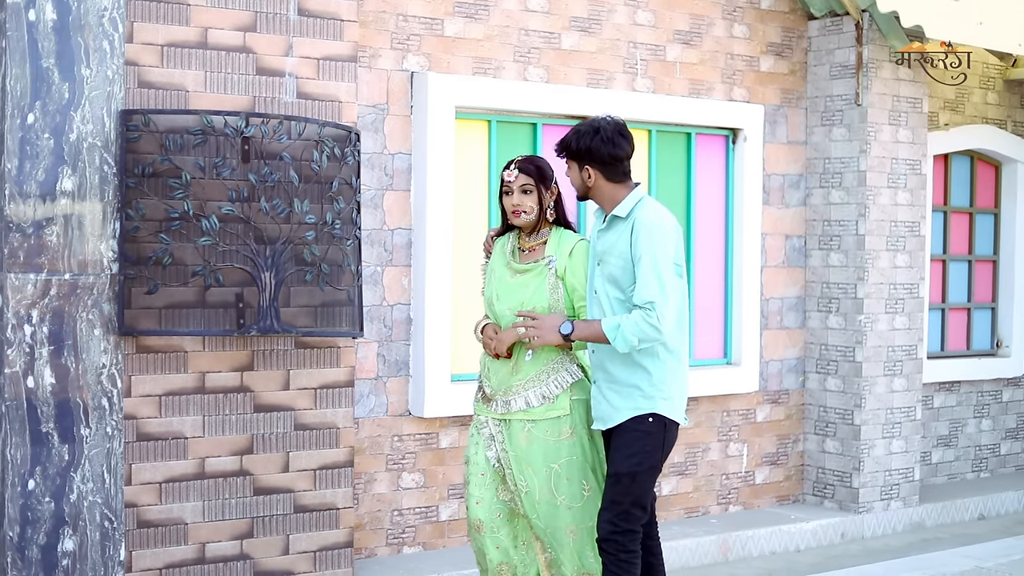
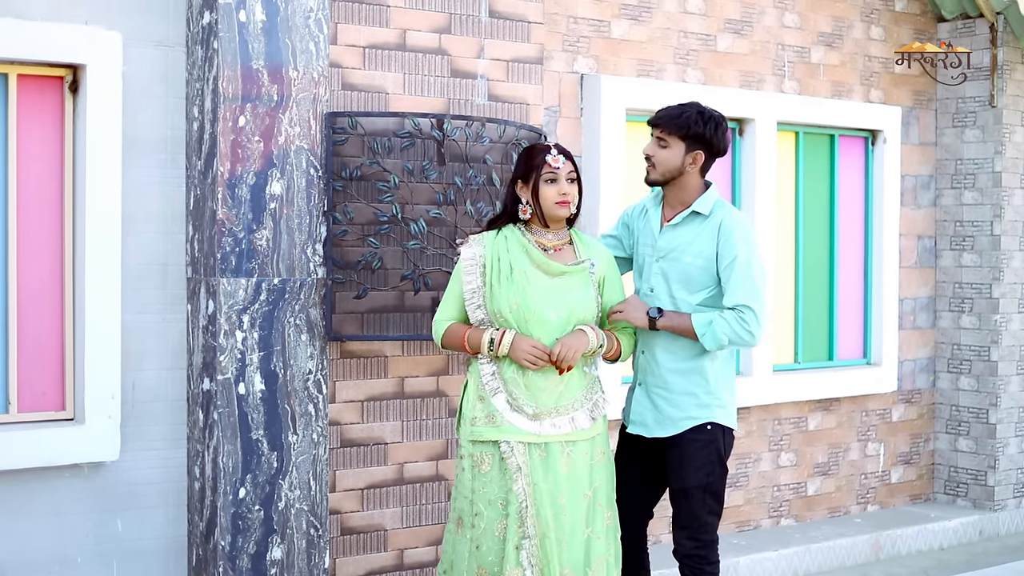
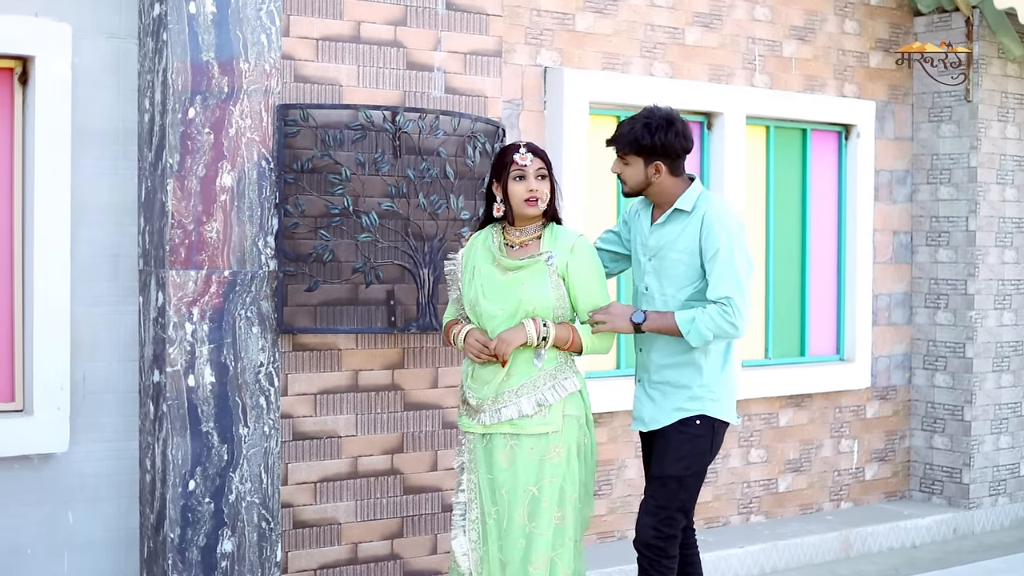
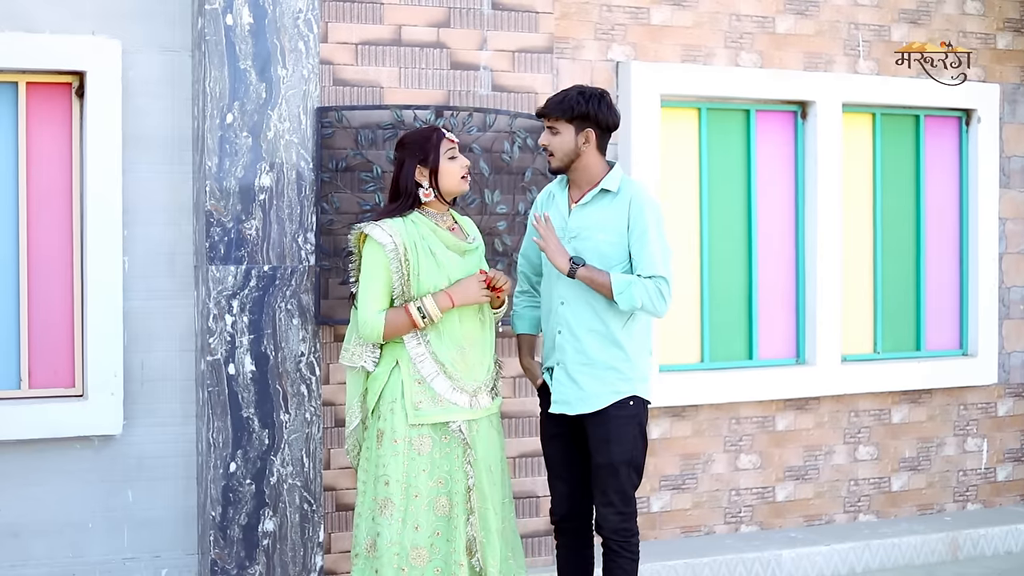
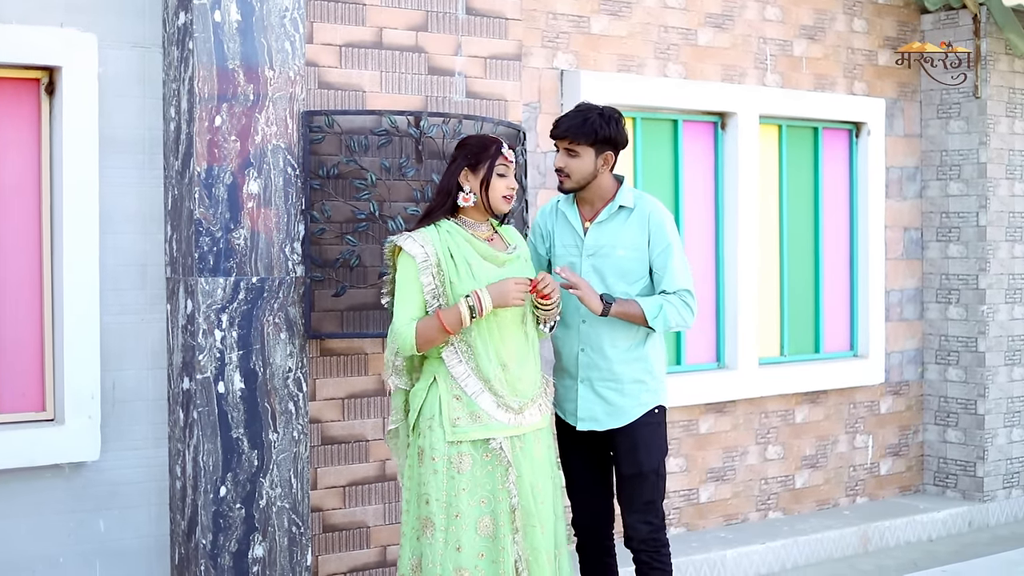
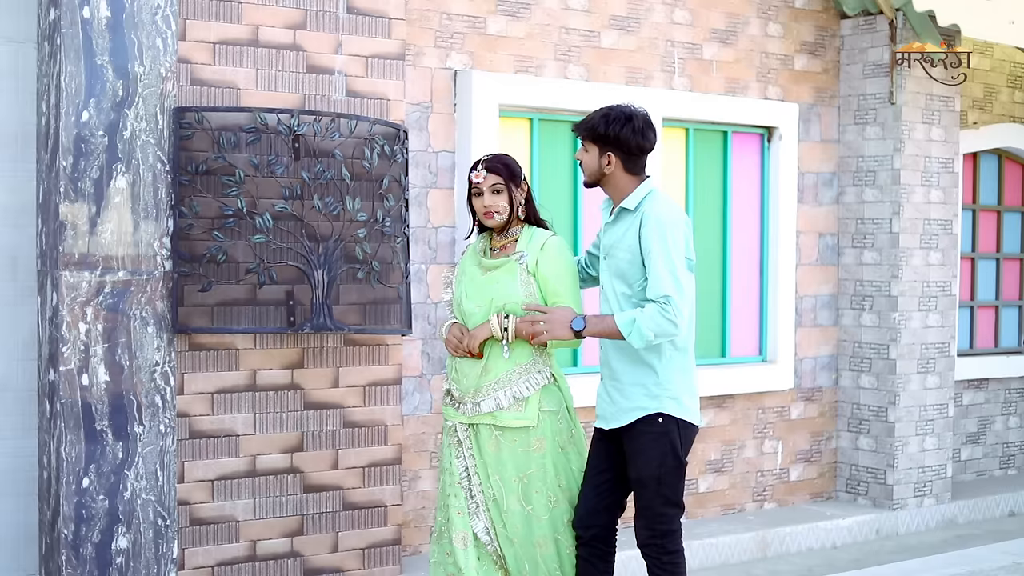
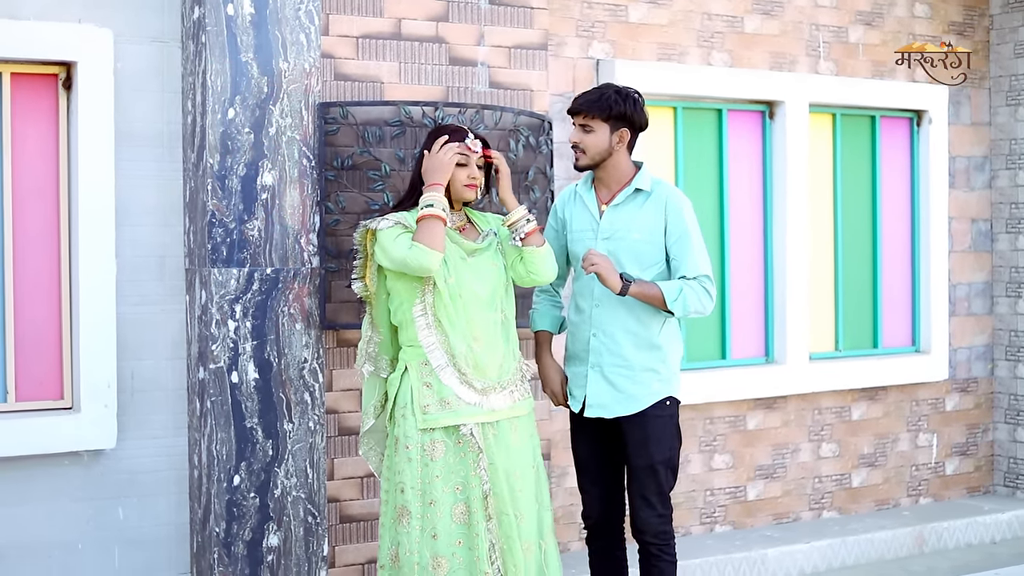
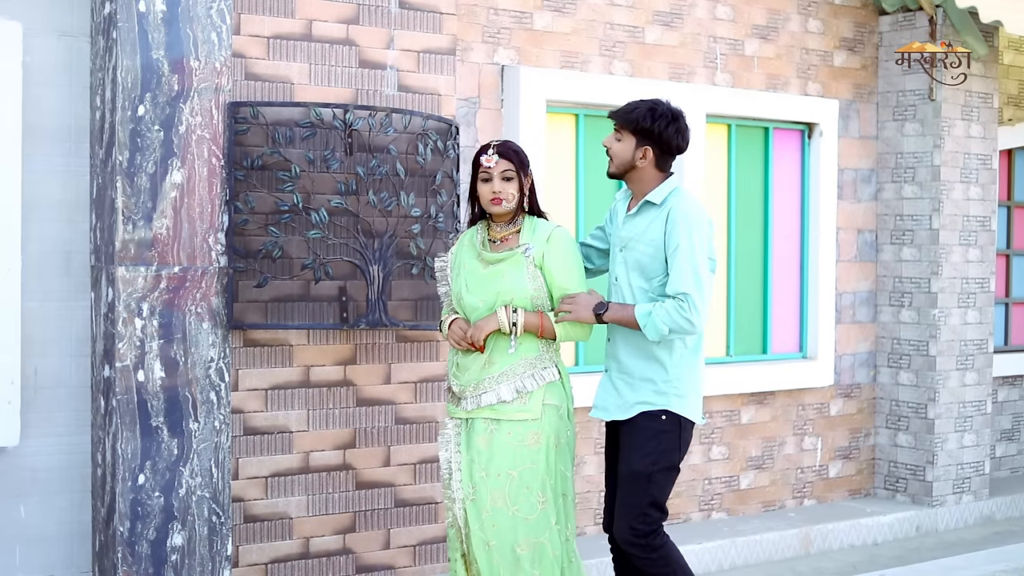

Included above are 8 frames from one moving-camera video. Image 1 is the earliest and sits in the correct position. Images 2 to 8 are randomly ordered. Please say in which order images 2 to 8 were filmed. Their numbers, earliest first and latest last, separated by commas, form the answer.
6, 8, 3, 2, 5, 7, 4
